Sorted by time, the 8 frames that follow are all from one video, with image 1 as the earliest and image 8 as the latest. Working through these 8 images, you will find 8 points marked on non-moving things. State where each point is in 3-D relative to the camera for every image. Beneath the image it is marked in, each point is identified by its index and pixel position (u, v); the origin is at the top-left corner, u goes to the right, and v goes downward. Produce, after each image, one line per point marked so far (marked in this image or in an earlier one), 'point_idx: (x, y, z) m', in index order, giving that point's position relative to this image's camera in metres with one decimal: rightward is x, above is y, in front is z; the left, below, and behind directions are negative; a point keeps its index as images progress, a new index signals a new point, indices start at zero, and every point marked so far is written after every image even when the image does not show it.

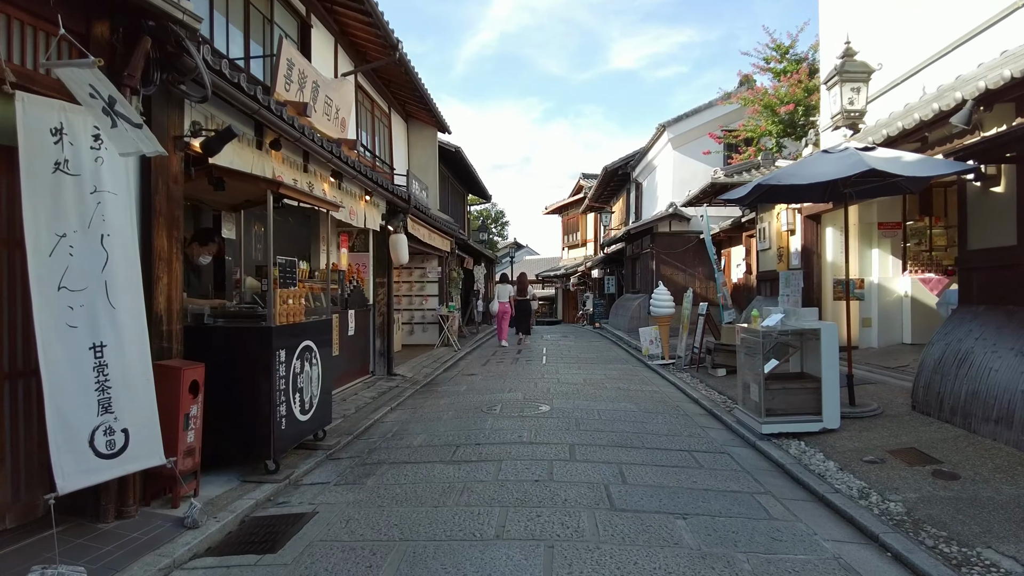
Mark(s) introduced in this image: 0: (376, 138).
0: (-2.7, +2.9, +12.7) m
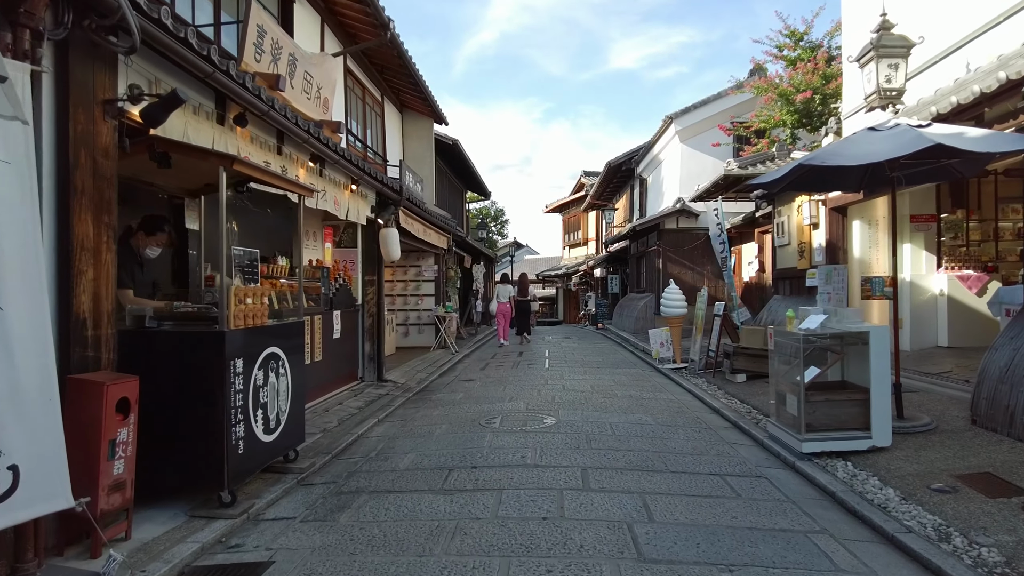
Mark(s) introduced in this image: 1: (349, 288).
0: (-2.7, +2.9, +11.9) m
1: (-2.2, 0.0, +8.7) m
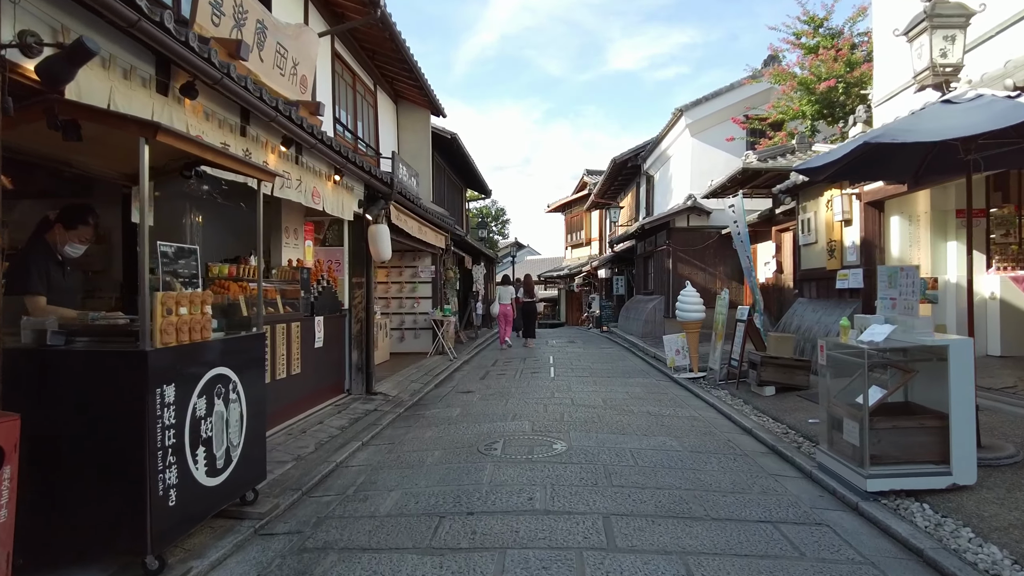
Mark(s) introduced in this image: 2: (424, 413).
0: (-2.7, +2.9, +11.1) m
1: (-2.2, 0.0, +7.8) m
2: (-1.0, -1.4, +7.5) m
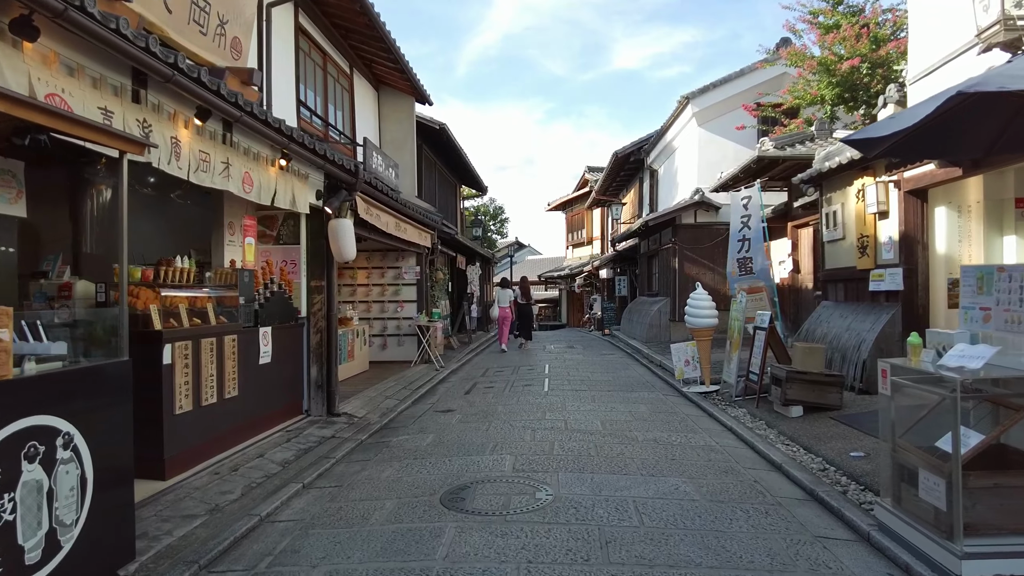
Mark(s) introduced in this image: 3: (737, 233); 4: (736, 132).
0: (-2.9, +2.8, +10.0) m
1: (-2.4, -0.1, +6.7) m
2: (-1.2, -1.5, +6.4) m
3: (+3.0, +0.7, +8.4) m
4: (+5.1, +3.5, +14.6) m
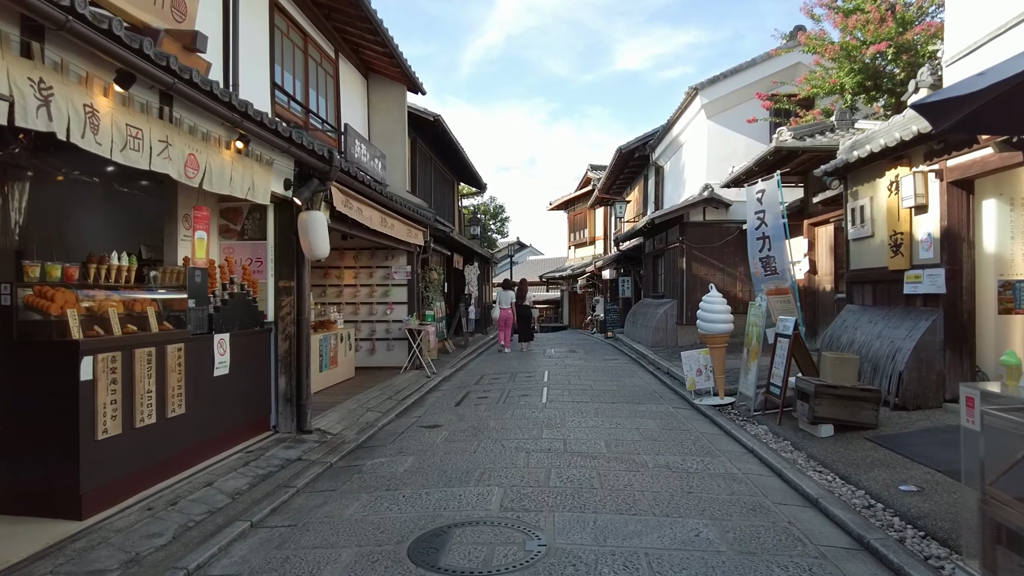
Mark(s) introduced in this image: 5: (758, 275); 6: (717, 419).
0: (-2.9, +2.8, +9.2) m
1: (-2.4, -0.1, +6.0) m
2: (-1.3, -1.5, +5.6) m
3: (+3.0, +0.7, +7.6) m
4: (+5.0, +3.5, +13.9) m
5: (+2.9, +0.2, +7.5) m
6: (+2.2, -1.4, +6.9) m
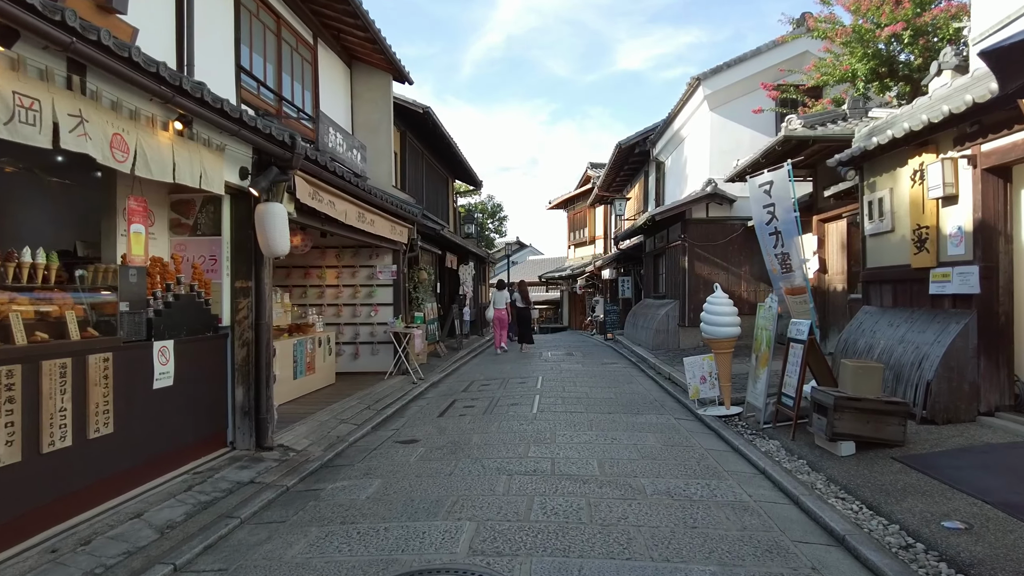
0: (-3.1, +2.8, +8.5) m
1: (-2.6, -0.1, +5.3) m
2: (-1.4, -1.5, +4.9) m
3: (+2.8, +0.7, +7.0) m
4: (+4.9, +3.5, +13.2) m
5: (+2.8, +0.2, +6.9) m
6: (+2.1, -1.4, +6.3) m
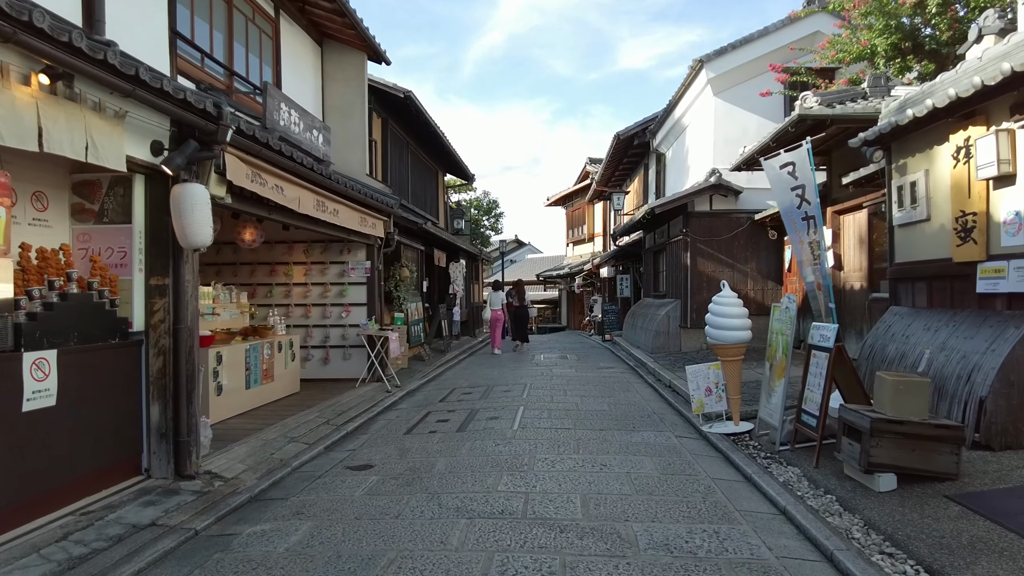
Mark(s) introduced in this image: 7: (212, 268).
0: (-3.3, +2.8, +7.6) m
1: (-2.8, -0.1, +4.4) m
2: (-1.7, -1.5, +4.0) m
3: (+2.6, +0.7, +6.0) m
4: (+4.7, +3.5, +12.2) m
5: (+2.5, +0.2, +5.9) m
6: (+1.8, -1.4, +5.3) m
7: (-4.5, +0.3, +9.6) m
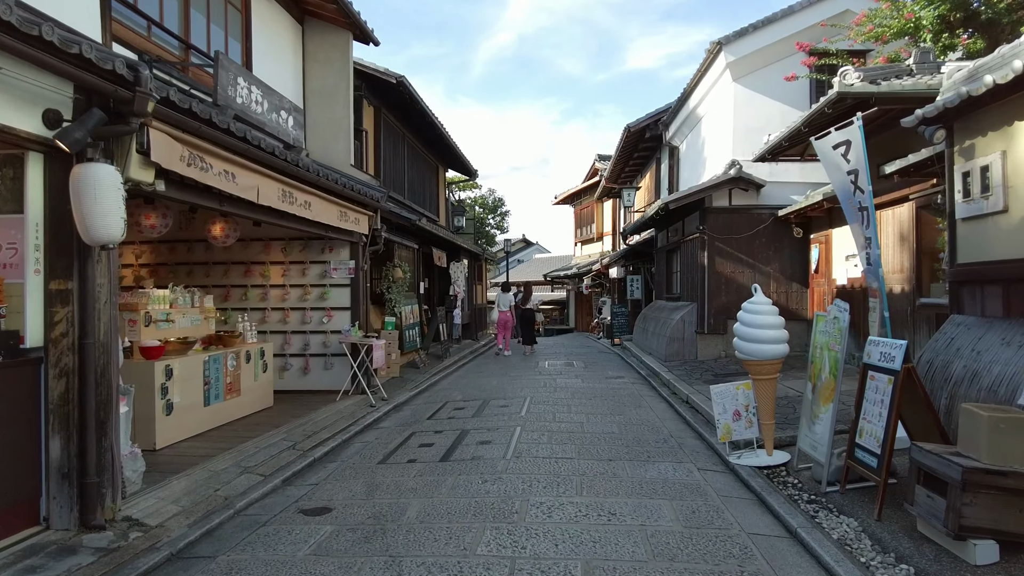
0: (-3.3, +2.8, +6.7) m
1: (-2.9, -0.1, +3.4) m
2: (-1.8, -1.5, +3.0) m
3: (+2.5, +0.7, +5.0) m
4: (+4.7, +3.5, +11.2) m
5: (+2.5, +0.1, +4.9) m
6: (+1.7, -1.4, +4.3) m
7: (-4.5, +0.3, +8.7) m
